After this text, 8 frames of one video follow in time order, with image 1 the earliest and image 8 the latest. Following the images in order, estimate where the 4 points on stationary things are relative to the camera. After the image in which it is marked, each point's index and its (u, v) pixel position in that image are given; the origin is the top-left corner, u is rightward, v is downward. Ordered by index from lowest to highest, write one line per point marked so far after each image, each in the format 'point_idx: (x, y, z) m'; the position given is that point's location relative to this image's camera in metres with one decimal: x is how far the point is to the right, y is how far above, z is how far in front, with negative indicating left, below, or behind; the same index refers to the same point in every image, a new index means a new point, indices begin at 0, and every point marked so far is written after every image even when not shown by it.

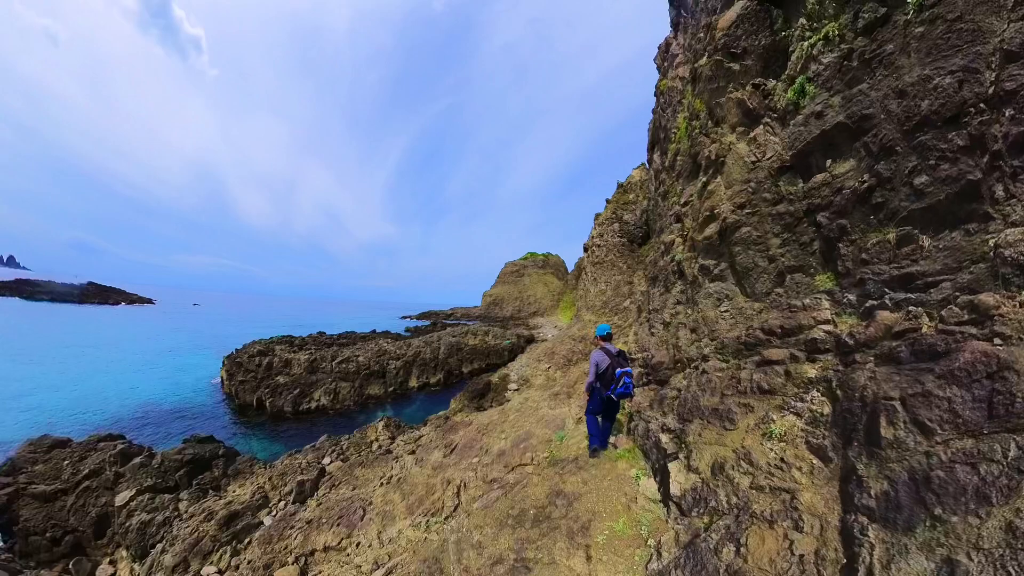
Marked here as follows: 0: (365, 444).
0: (-7.1, -7.3, +18.4) m
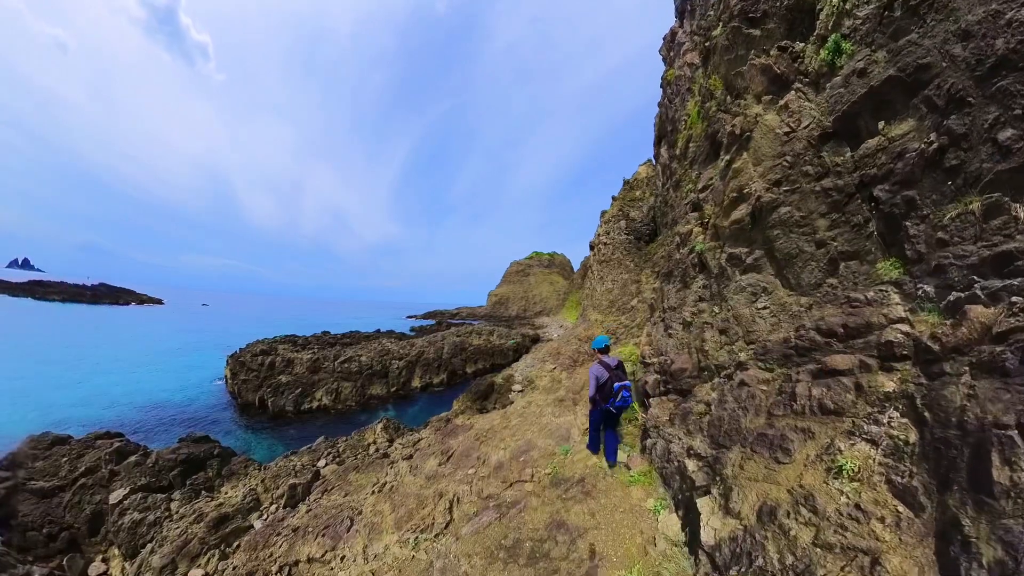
0: (-7.0, -7.2, +17.8) m
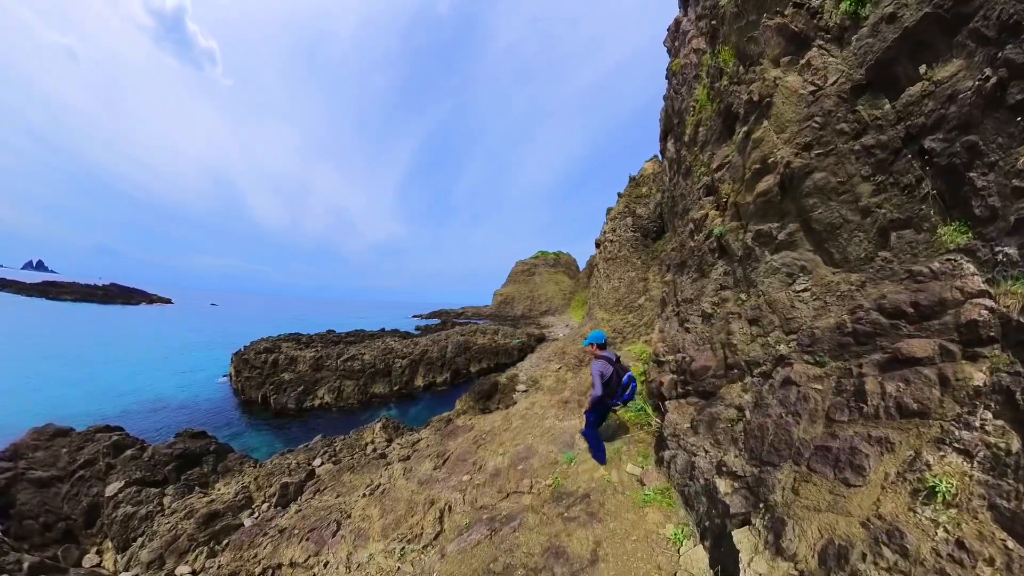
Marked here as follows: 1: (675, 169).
0: (-6.8, -7.1, +17.4) m
1: (+8.0, +5.9, +18.9) m
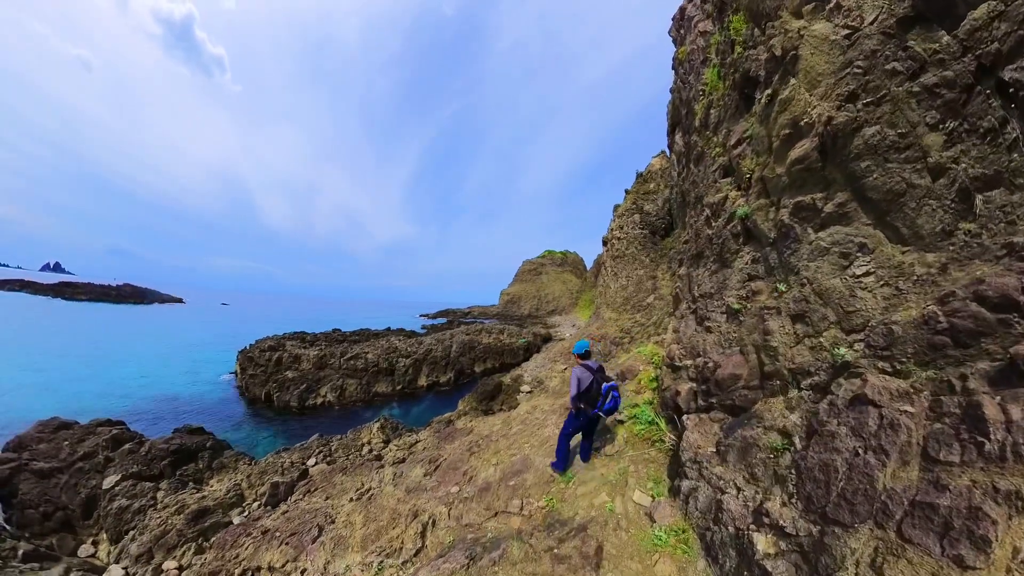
0: (-6.7, -6.9, +16.9) m
1: (+8.1, +6.0, +18.1) m
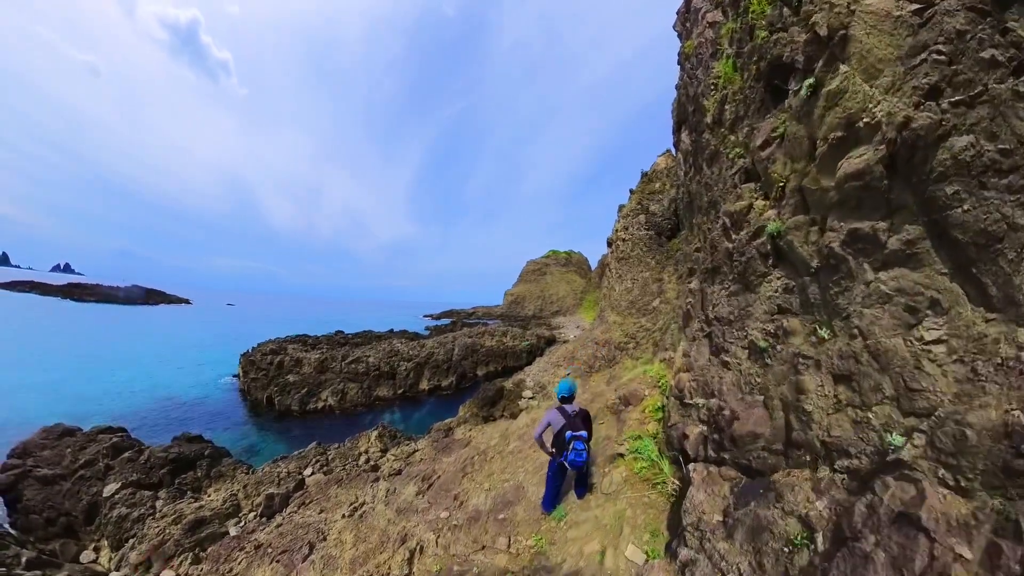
0: (-6.7, -7.2, +16.4) m
1: (+8.2, +5.8, +17.5) m
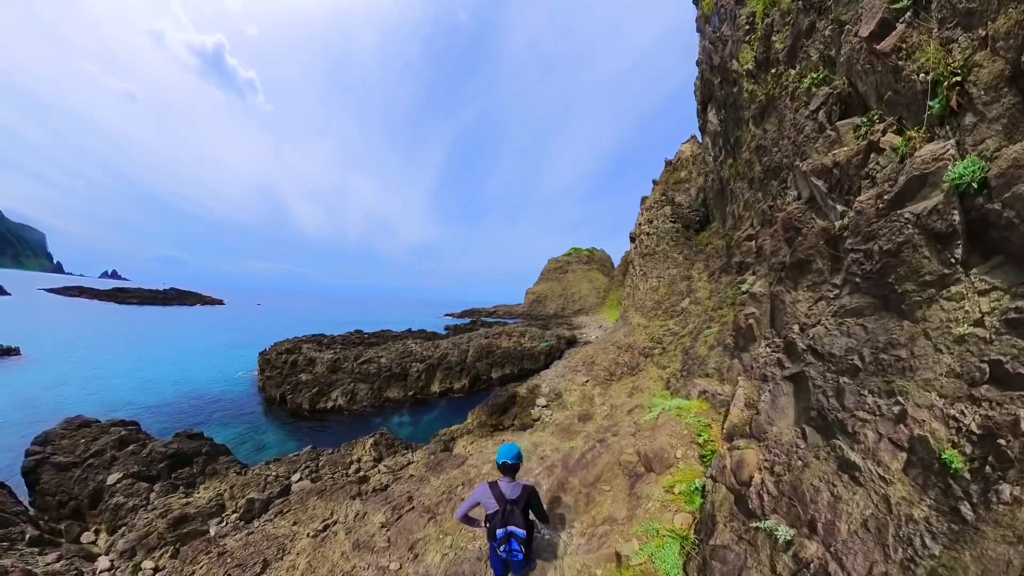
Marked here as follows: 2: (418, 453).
0: (-6.3, -7.2, +15.0) m
1: (+8.5, +5.8, +15.1) m
2: (-3.5, -6.5, +14.5) m
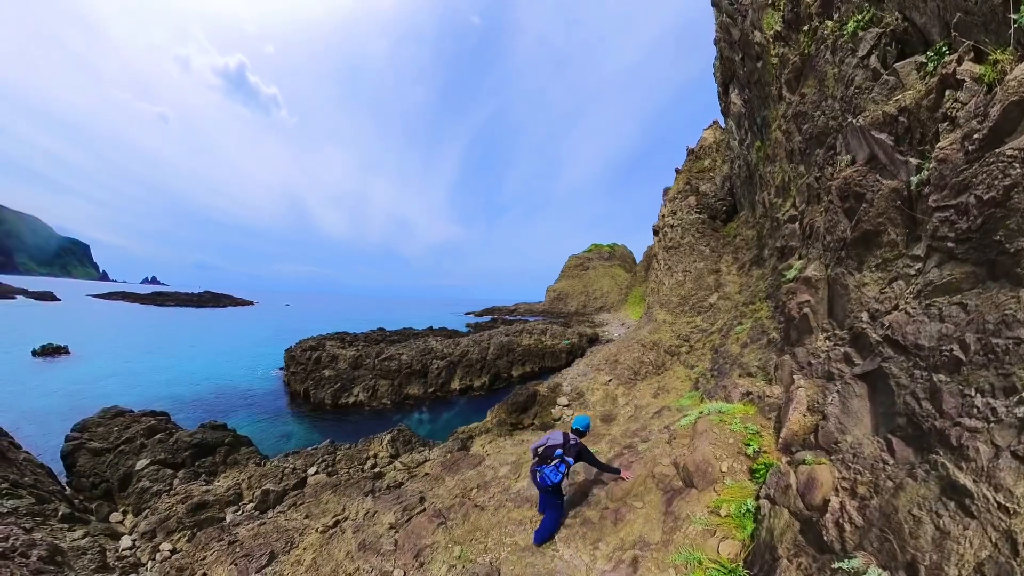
0: (-5.5, -7.1, +14.8) m
1: (+9.1, +6.1, +14.1) m
2: (-2.7, -6.3, +14.2) m
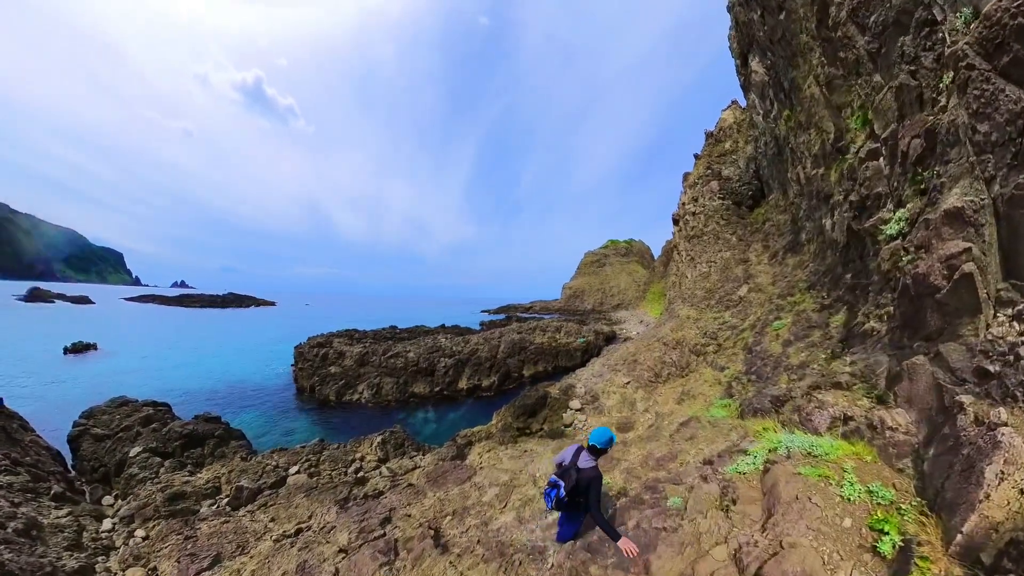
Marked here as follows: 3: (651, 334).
0: (-5.4, -6.8, +13.5) m
1: (+9.2, +6.4, +12.1) m
2: (-2.6, -6.1, +12.8) m
3: (+6.4, -2.1, +17.6) m
